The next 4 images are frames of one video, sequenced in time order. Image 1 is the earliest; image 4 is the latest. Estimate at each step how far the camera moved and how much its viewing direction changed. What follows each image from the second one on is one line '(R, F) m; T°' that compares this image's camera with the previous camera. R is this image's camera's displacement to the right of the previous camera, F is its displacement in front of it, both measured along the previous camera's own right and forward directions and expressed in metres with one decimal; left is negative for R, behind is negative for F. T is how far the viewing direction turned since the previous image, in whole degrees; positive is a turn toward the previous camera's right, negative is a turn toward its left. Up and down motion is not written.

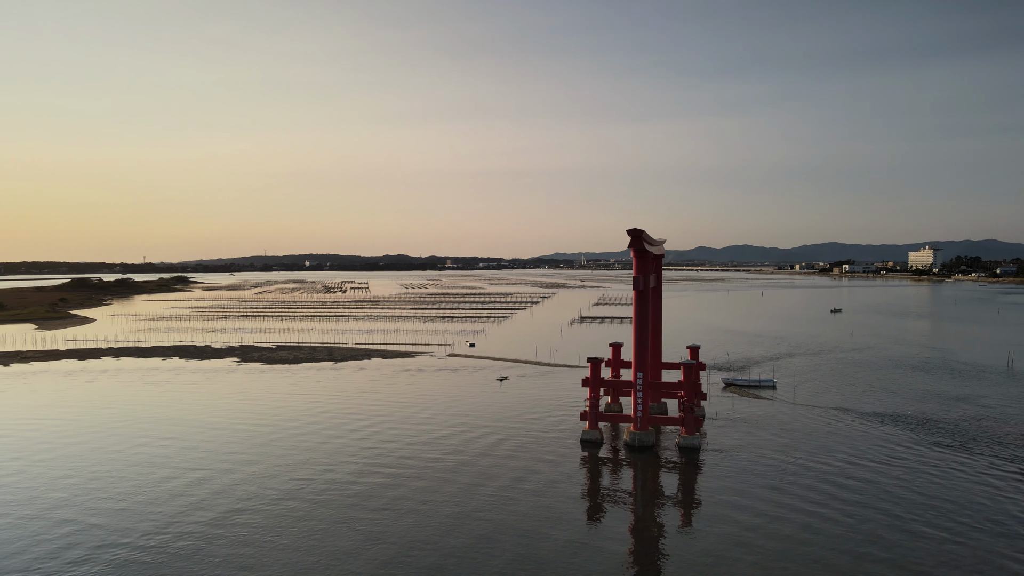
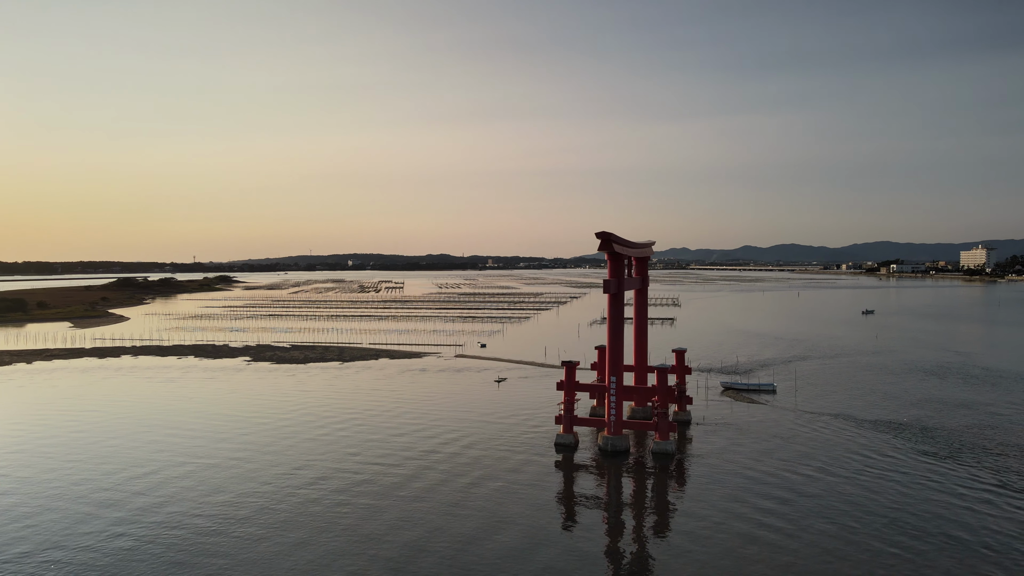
(+1.3, +0.1) m; -3°
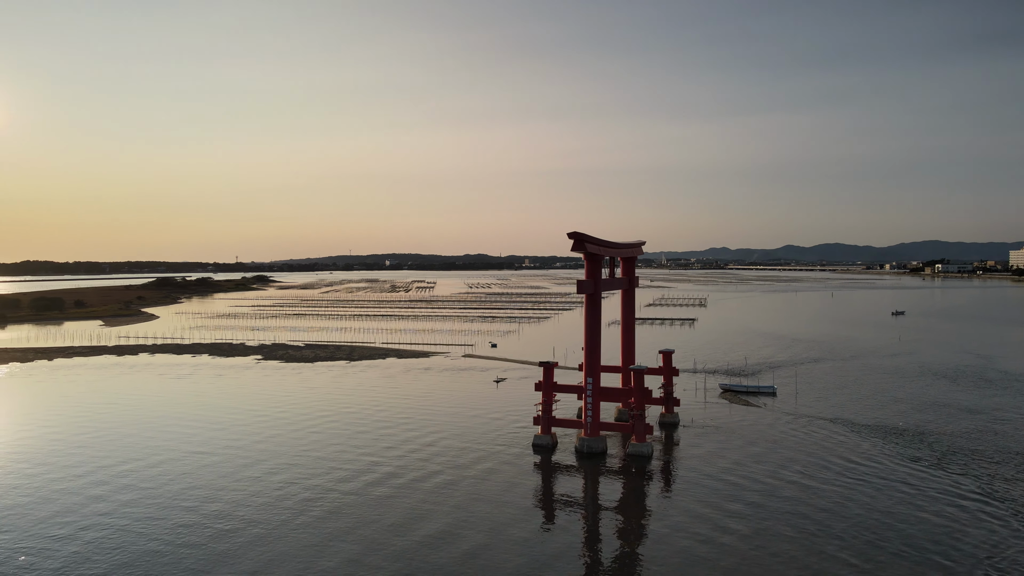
(+1.1, 0.0) m; -2°
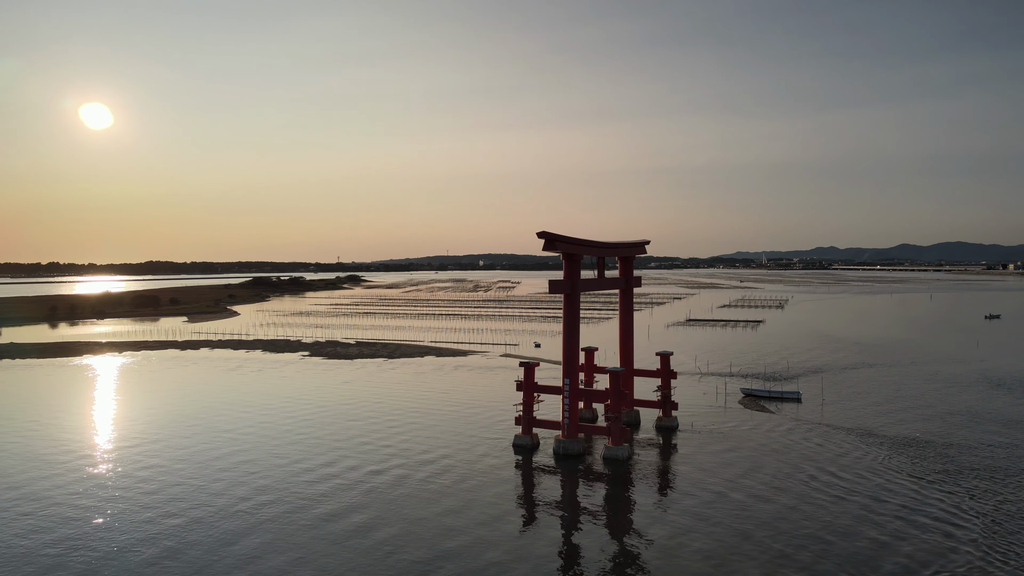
(+2.1, 0.0) m; -7°
